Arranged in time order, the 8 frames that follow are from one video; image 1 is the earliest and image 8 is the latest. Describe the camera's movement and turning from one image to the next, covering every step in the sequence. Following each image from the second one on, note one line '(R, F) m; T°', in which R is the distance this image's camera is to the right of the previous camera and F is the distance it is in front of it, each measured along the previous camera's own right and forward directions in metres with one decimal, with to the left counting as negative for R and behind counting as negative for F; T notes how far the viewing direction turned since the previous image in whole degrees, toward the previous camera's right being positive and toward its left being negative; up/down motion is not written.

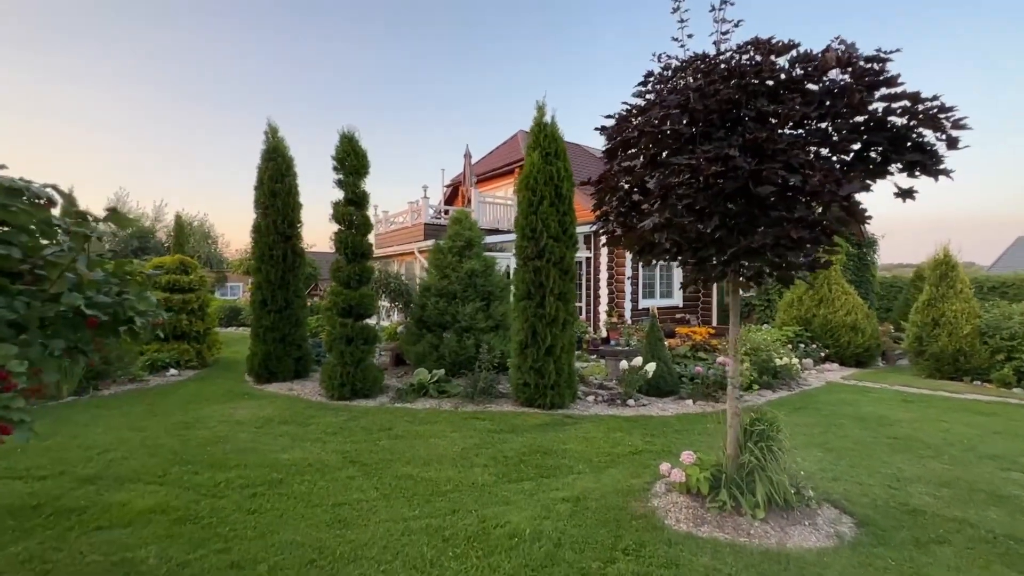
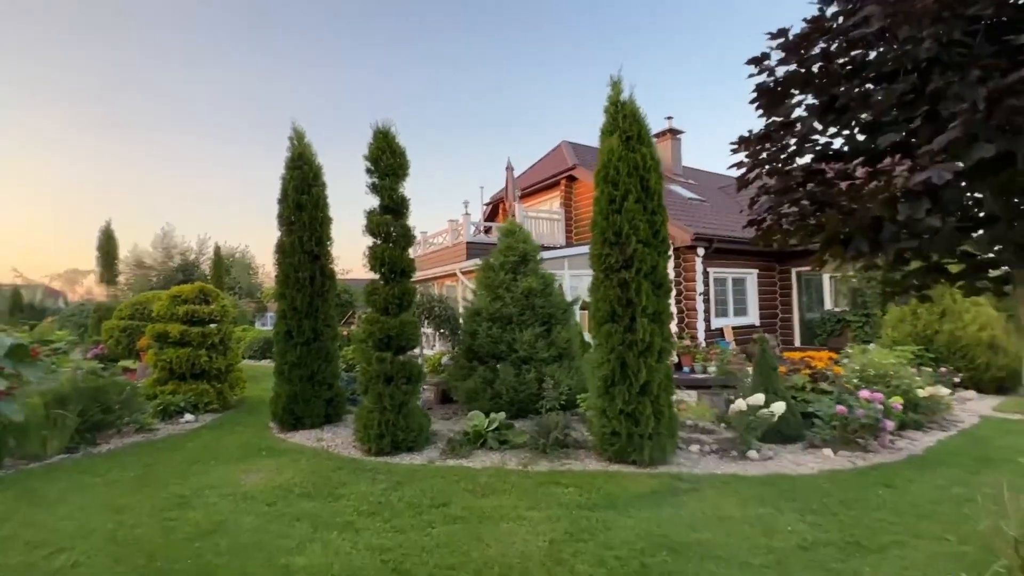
(-0.4, +1.4) m; -4°
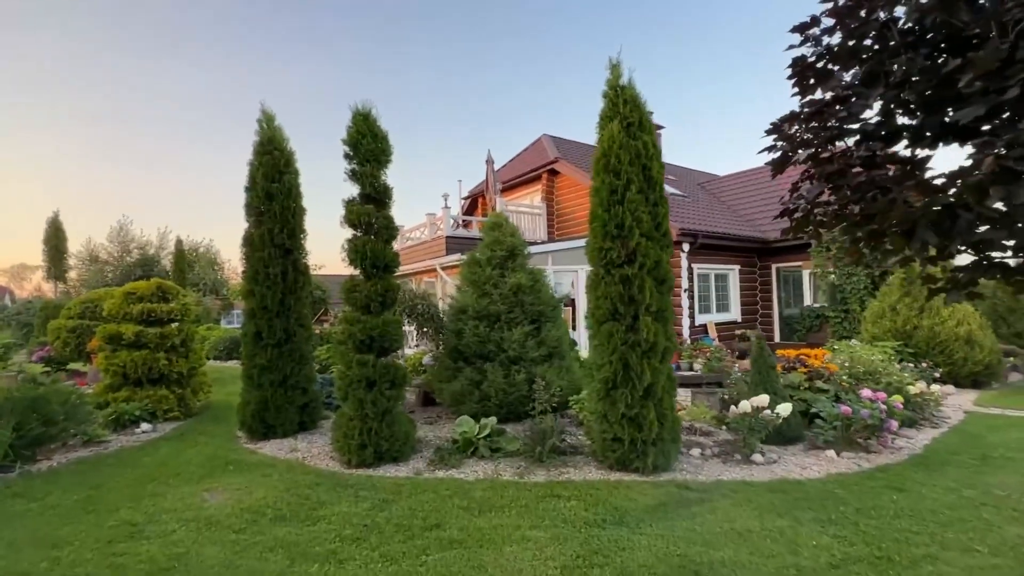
(-0.2, +0.4) m; +3°
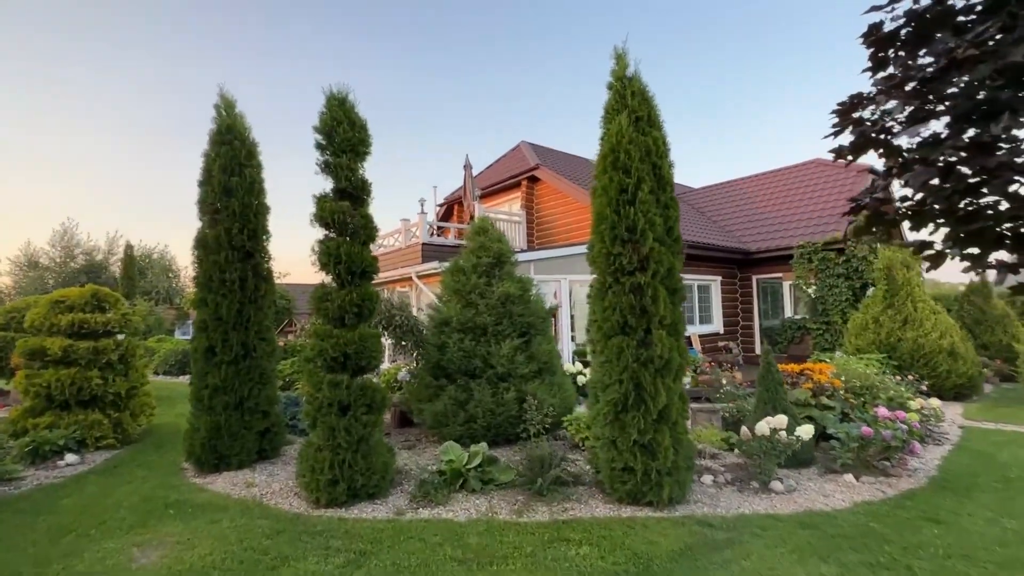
(-0.2, +0.6) m; +4°
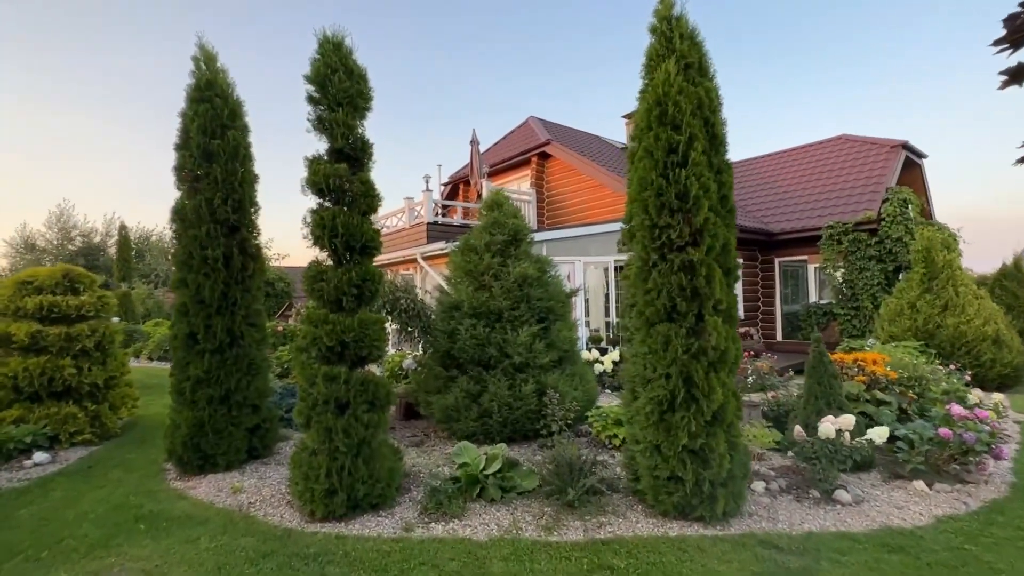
(-0.2, +0.7) m; 0°
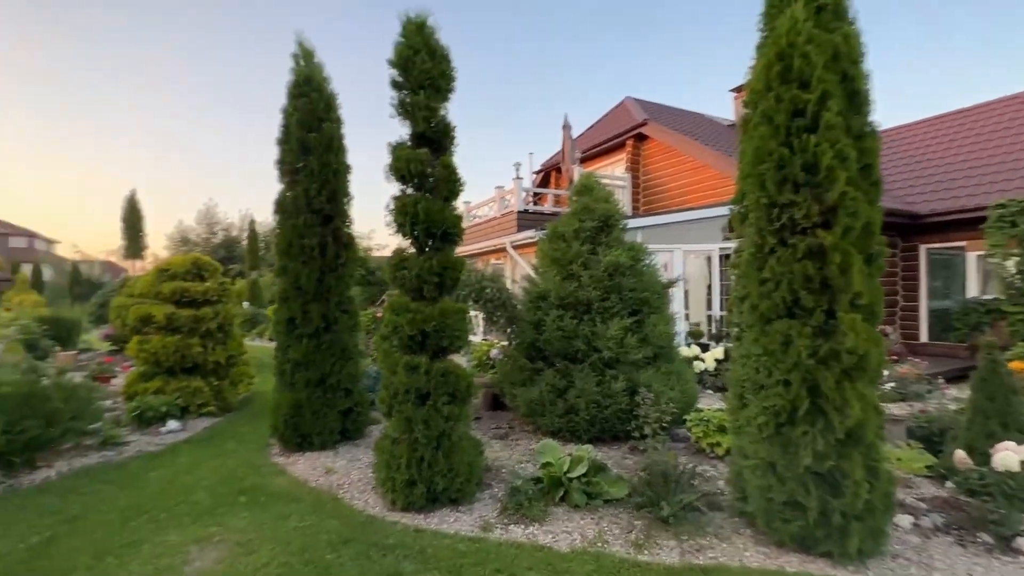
(+0.1, +0.3) m; -11°
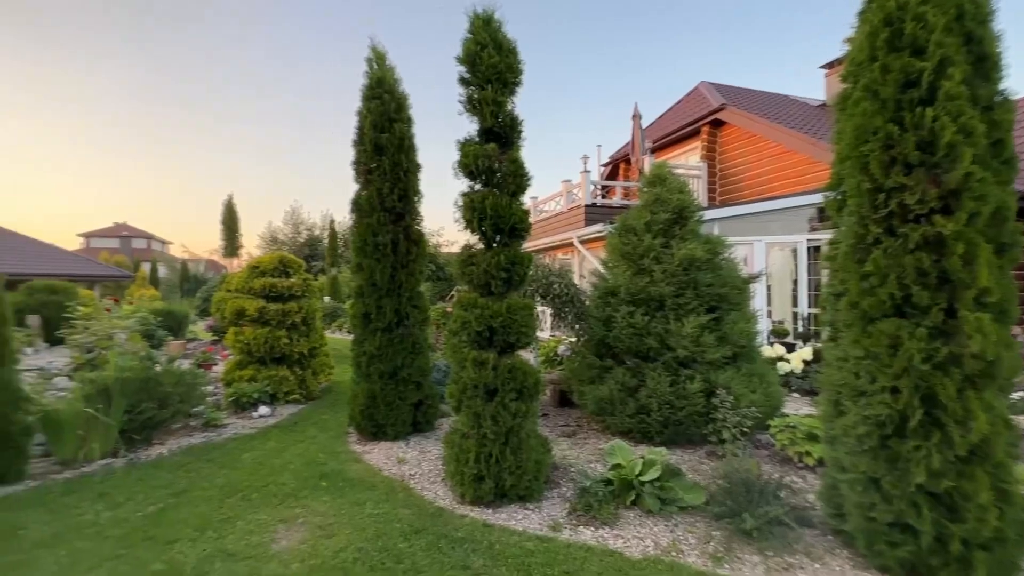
(0.0, +0.1) m; -7°
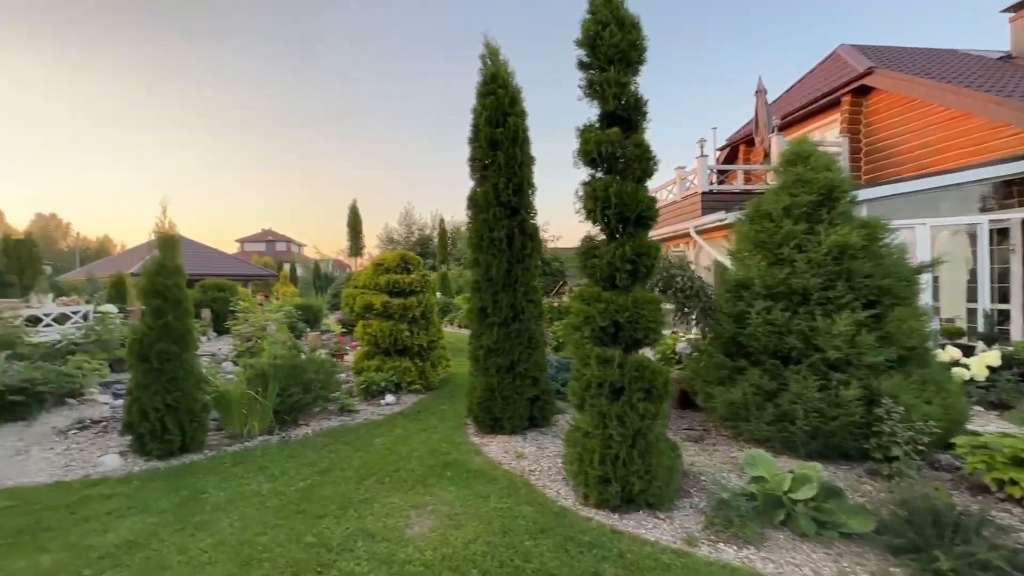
(-0.1, +0.2) m; -12°
